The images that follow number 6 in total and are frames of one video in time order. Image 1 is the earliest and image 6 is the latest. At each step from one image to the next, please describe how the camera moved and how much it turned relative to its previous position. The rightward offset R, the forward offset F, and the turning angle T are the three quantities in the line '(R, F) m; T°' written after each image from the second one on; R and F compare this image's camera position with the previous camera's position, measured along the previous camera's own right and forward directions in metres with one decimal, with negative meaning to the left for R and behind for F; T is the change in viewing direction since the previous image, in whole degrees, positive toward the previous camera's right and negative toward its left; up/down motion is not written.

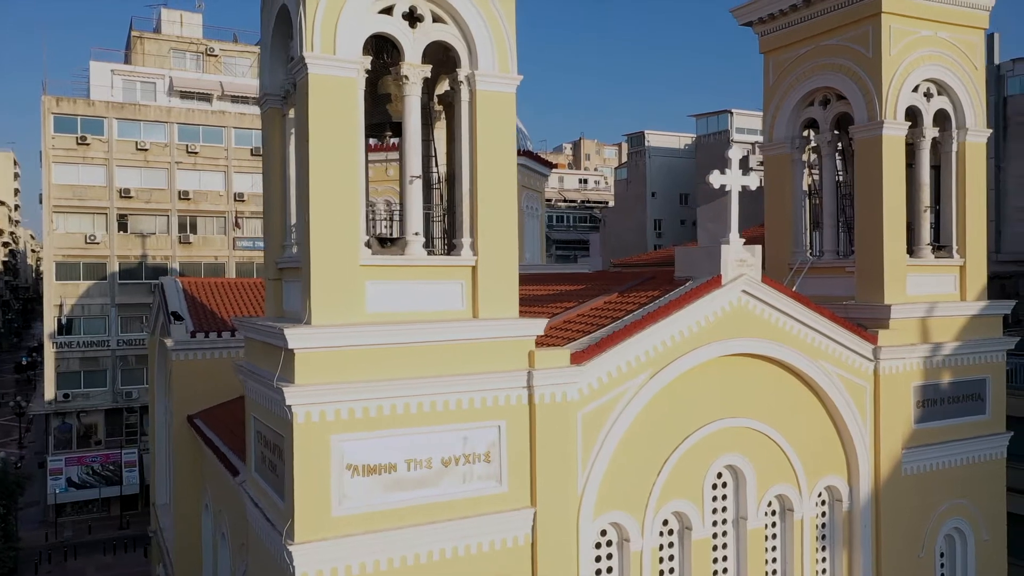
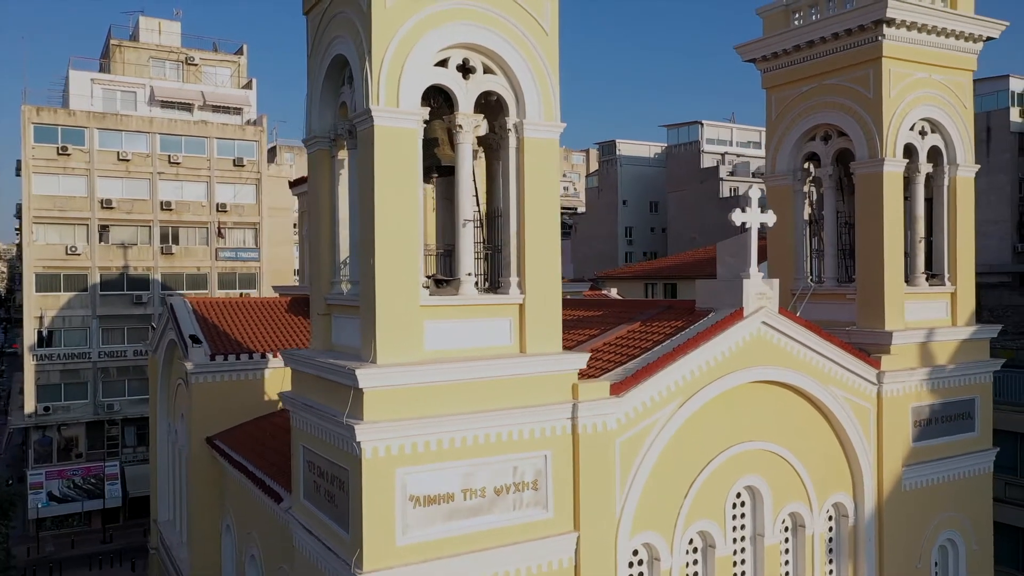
(-0.9, -0.5) m; +3°
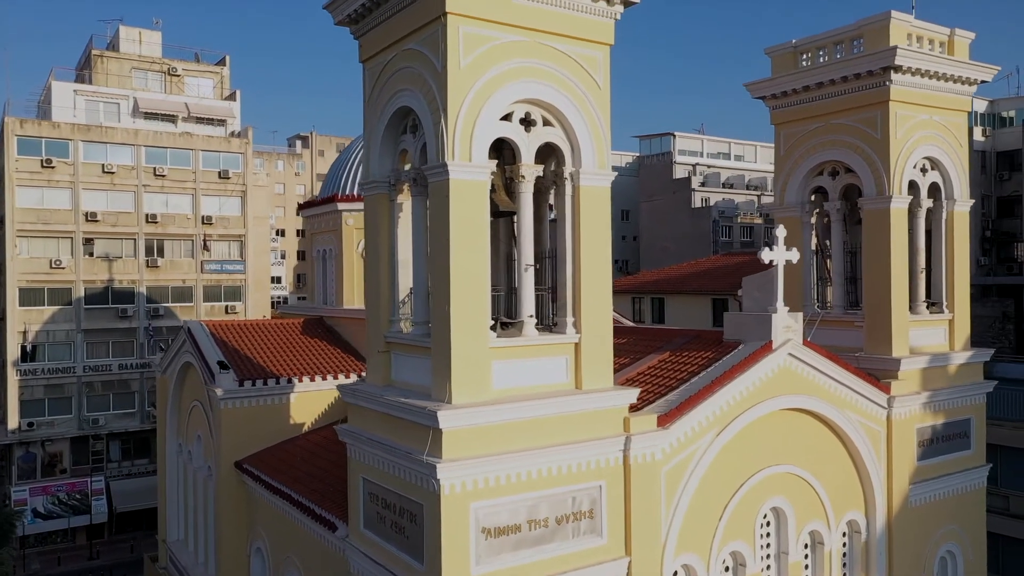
(-1.1, -0.5) m; +3°
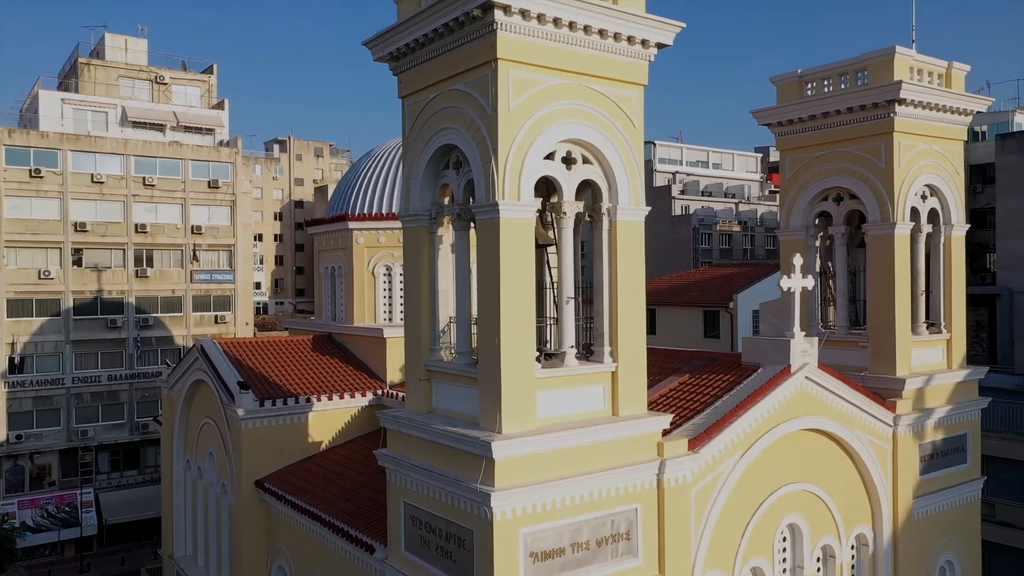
(-0.8, -0.3) m; +2°
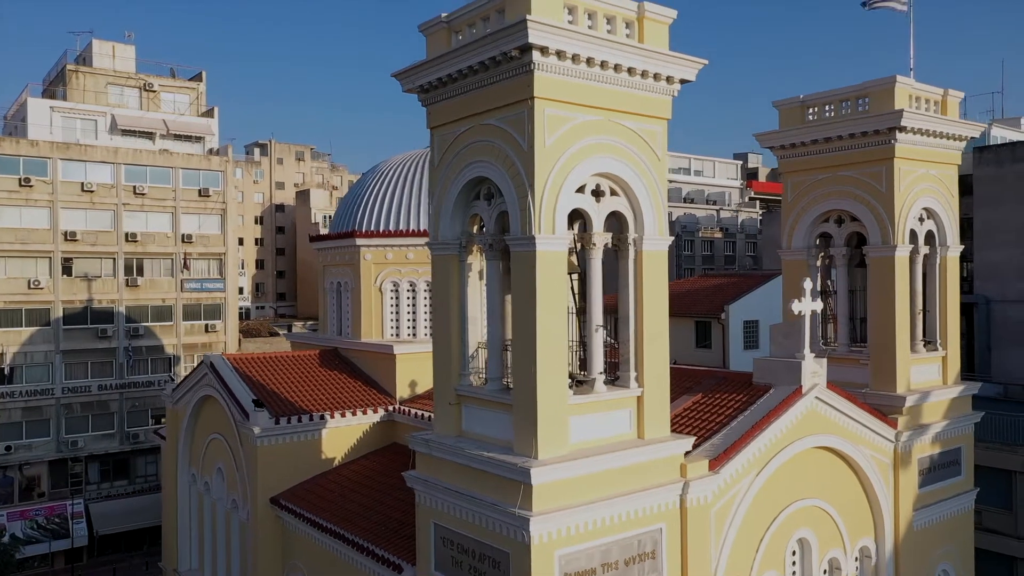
(-0.7, -0.3) m; +2°
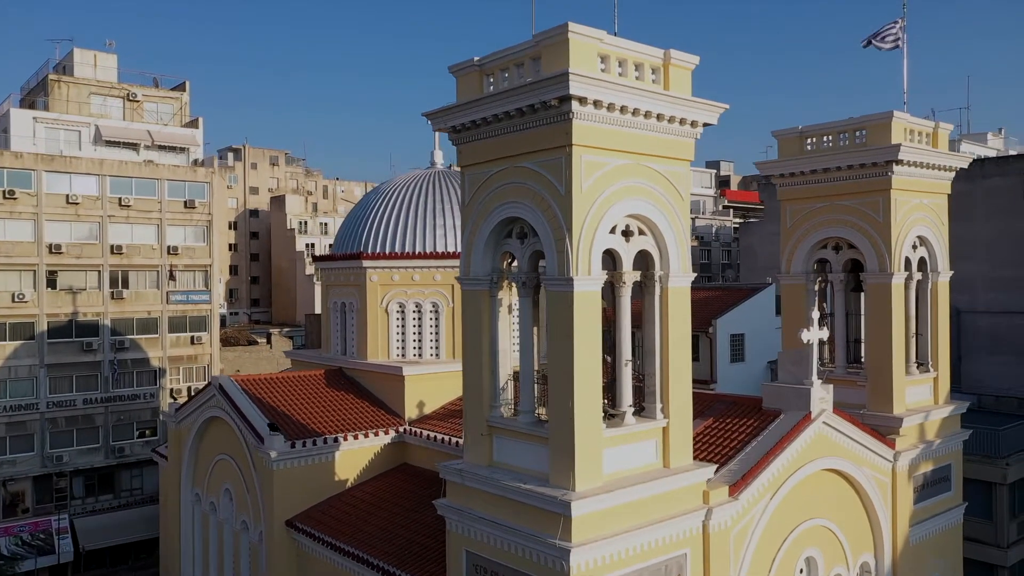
(-0.8, -0.3) m; +2°
